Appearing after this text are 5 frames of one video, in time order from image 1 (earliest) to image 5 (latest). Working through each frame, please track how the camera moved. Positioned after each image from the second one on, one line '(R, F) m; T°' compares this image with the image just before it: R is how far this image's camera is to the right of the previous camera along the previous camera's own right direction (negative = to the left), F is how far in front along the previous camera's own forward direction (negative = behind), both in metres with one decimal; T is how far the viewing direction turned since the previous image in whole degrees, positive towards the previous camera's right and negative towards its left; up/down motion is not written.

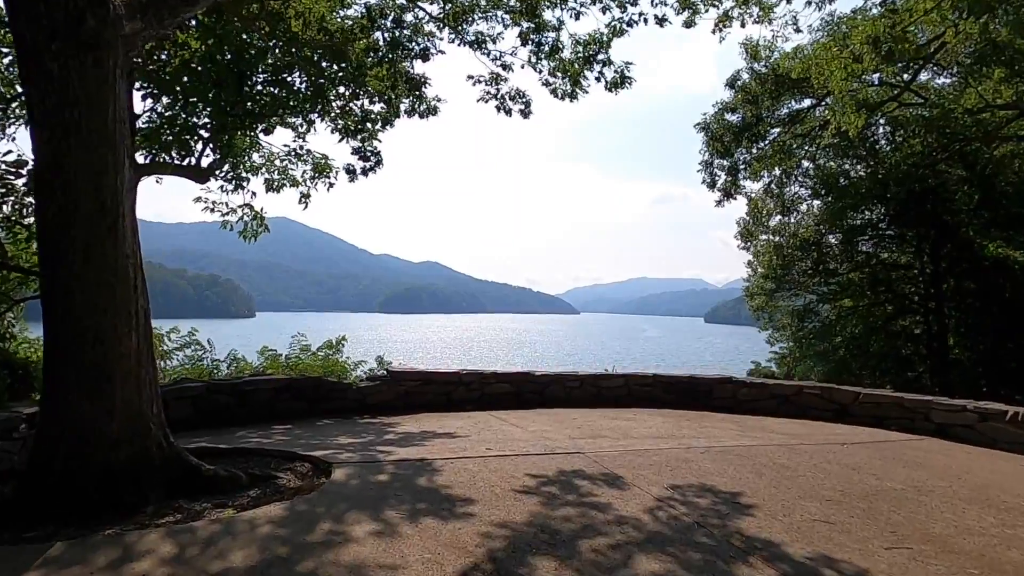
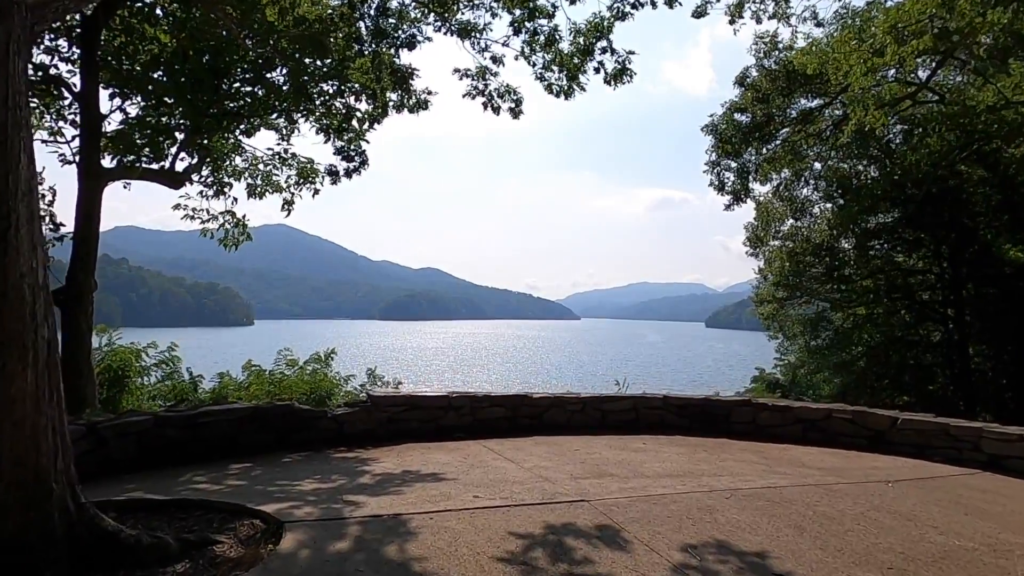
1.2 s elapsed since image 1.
(0.0, +0.4) m; 0°
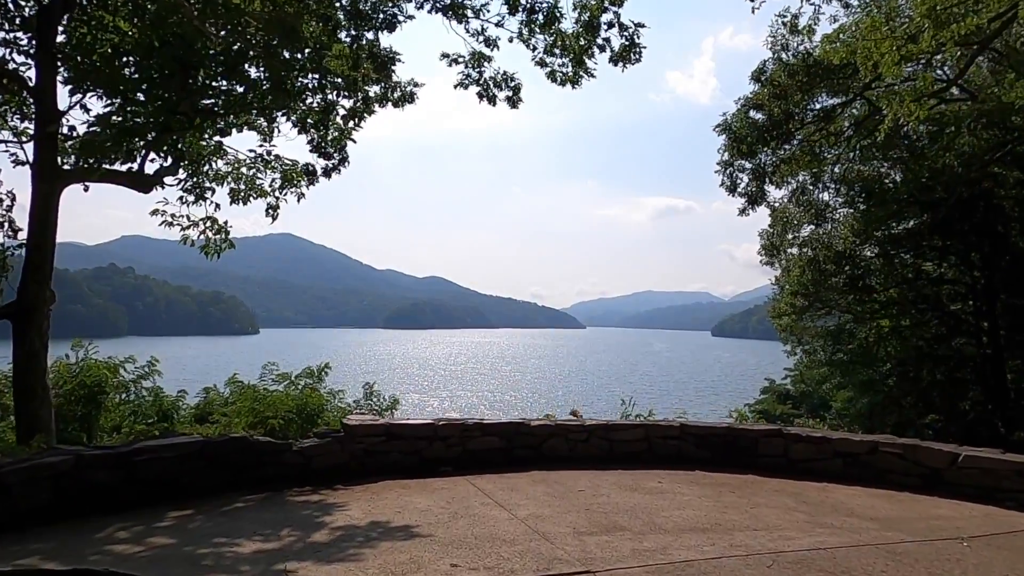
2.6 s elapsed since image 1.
(+0.1, +0.5) m; 0°
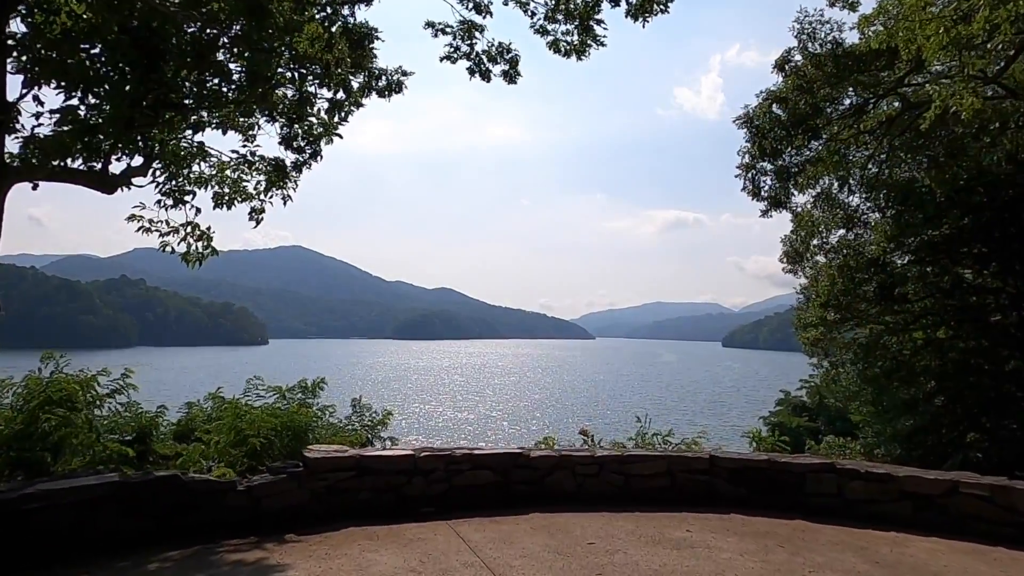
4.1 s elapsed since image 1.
(+0.1, +0.6) m; -1°
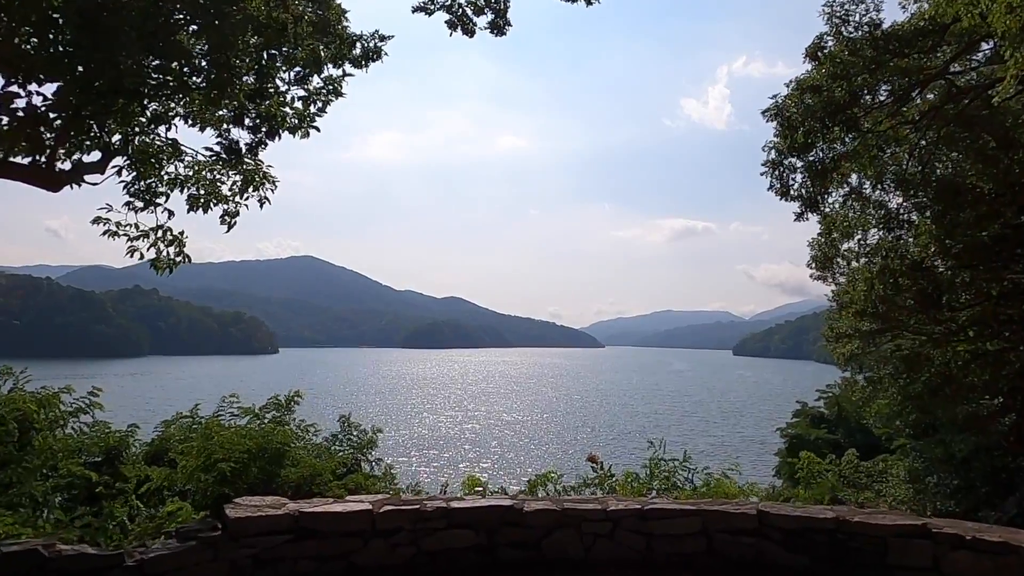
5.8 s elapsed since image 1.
(+0.1, +0.7) m; -1°
